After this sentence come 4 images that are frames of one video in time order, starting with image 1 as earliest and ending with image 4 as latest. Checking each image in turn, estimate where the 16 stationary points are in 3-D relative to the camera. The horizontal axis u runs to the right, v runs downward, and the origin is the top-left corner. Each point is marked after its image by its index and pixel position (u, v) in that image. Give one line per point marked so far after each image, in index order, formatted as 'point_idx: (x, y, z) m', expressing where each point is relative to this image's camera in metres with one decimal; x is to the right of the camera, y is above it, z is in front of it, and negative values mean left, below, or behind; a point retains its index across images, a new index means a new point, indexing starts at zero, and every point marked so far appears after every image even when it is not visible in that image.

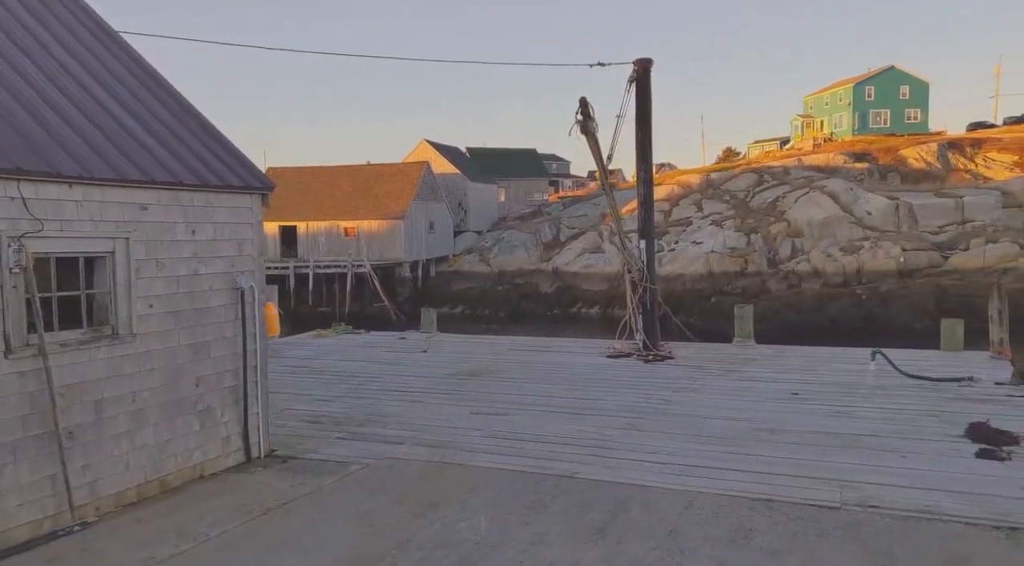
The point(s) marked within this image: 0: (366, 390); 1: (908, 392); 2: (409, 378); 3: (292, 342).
0: (-1.3, -1.0, +8.5) m
1: (+3.4, -0.9, +7.7) m
2: (-1.0, -1.0, +9.1) m
3: (-3.0, -0.8, +12.3) m
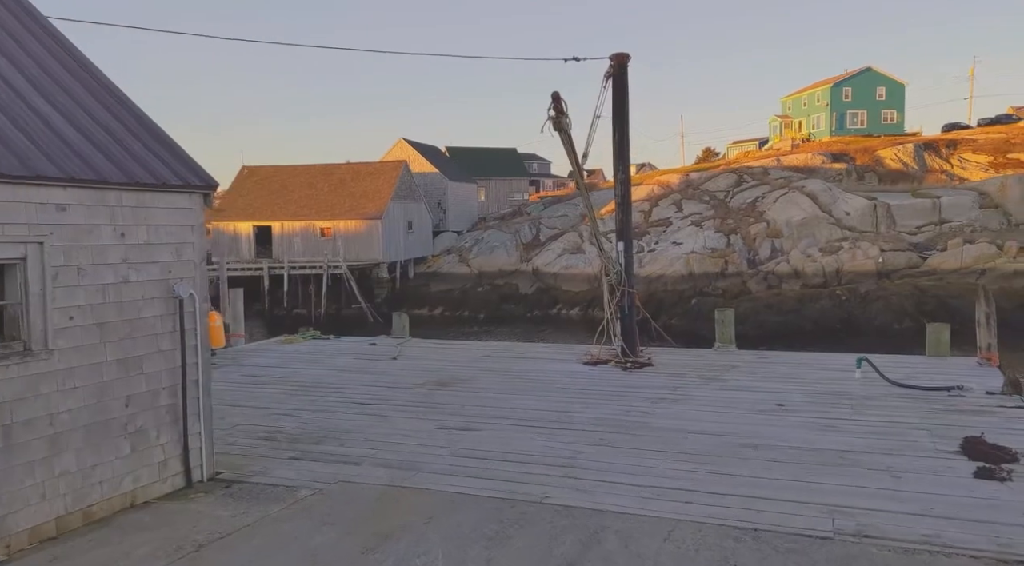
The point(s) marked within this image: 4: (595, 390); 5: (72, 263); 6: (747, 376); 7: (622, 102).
0: (-1.6, -1.0, +8.0) m
1: (+3.1, -1.0, +7.3) m
2: (-1.3, -1.0, +8.7) m
3: (-3.3, -0.9, +11.8) m
4: (+0.8, -1.0, +8.2) m
5: (-2.2, +0.1, +4.6) m
6: (+2.3, -0.9, +8.9) m
7: (+1.2, +2.1, +10.3) m
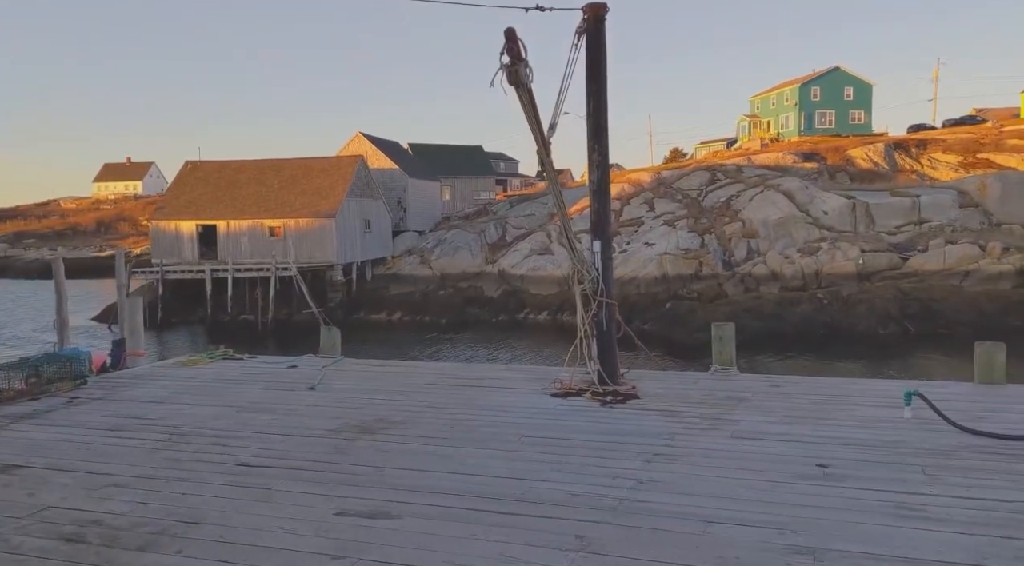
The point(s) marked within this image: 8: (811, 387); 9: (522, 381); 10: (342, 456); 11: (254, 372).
0: (-2.0, -1.1, +5.8) m
1: (+2.7, -1.0, +5.3) m
2: (-1.7, -1.1, +6.5) m
3: (-3.9, -1.0, +9.6) m
4: (+0.4, -1.1, +6.1) m
5: (-2.4, 0.0, +2.3) m
6: (+1.9, -1.0, +6.9) m
7: (+0.8, +2.0, +8.2) m
8: (+2.6, -0.9, +8.0) m
9: (+0.1, -0.9, +8.7) m
10: (-1.1, -1.1, +5.9) m
11: (-2.8, -0.9, +9.8) m
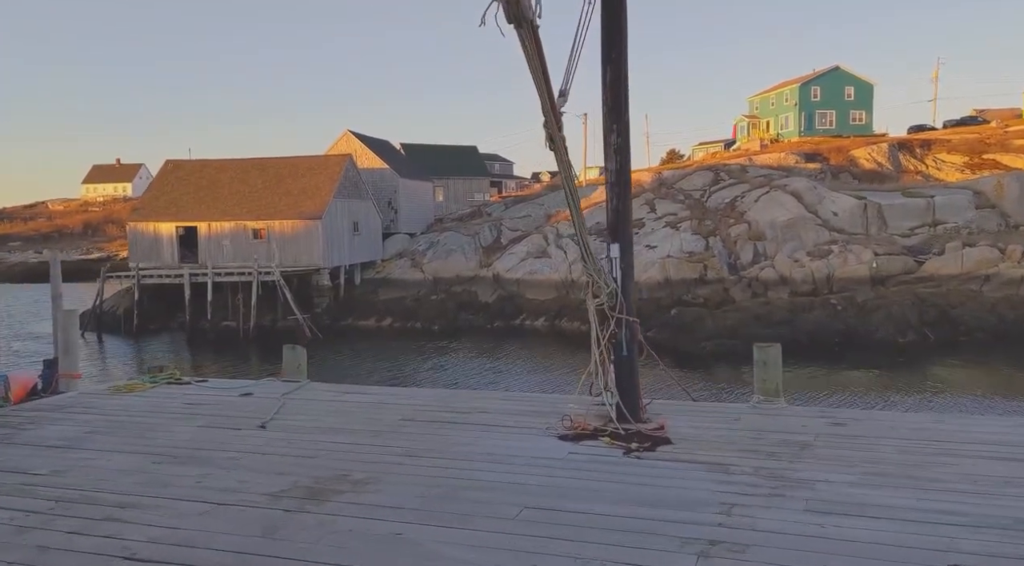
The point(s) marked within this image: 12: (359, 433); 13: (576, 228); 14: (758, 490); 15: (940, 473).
0: (-2.0, -1.2, +4.2) m
1: (+2.7, -1.1, +3.7) m
2: (-1.7, -1.2, +4.8) m
3: (-3.9, -1.1, +7.9) m
4: (+0.4, -1.1, +4.5) m
5: (-2.4, -0.1, +0.7) m
6: (+1.9, -1.1, +5.3) m
7: (+0.8, +1.9, +6.6) m
8: (+2.6, -1.0, +6.4) m
9: (+0.1, -1.0, +7.1) m
10: (-1.1, -1.2, +4.2) m
11: (-2.8, -1.0, +8.2) m
12: (-1.1, -1.1, +6.6) m
13: (+0.4, +0.4, +6.6) m
14: (+1.4, -1.1, +4.9) m
15: (+2.4, -1.1, +5.1) m
